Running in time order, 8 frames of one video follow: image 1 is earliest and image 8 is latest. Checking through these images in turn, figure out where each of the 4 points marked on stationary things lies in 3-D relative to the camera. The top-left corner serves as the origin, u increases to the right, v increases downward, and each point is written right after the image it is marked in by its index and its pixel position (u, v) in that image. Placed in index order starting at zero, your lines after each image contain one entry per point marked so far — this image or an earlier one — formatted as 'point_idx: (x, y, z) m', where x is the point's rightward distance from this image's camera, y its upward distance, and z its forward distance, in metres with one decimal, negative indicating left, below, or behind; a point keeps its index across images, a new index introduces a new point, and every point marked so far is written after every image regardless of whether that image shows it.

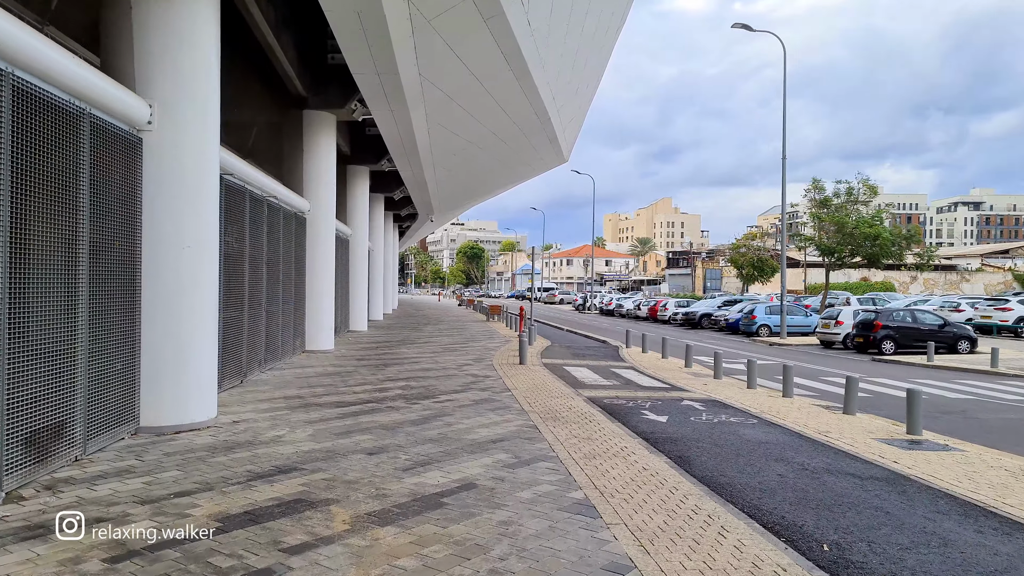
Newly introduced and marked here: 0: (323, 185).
0: (-4.2, +2.3, +16.0) m
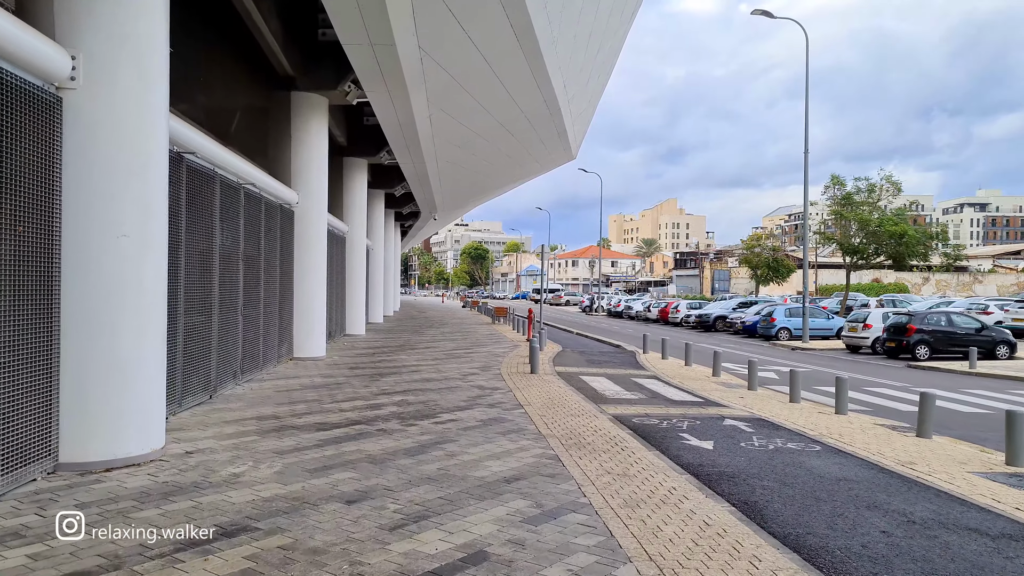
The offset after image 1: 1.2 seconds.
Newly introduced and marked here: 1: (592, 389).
0: (-4.0, +2.3, +14.6) m
1: (+1.3, -1.6, +11.5) m
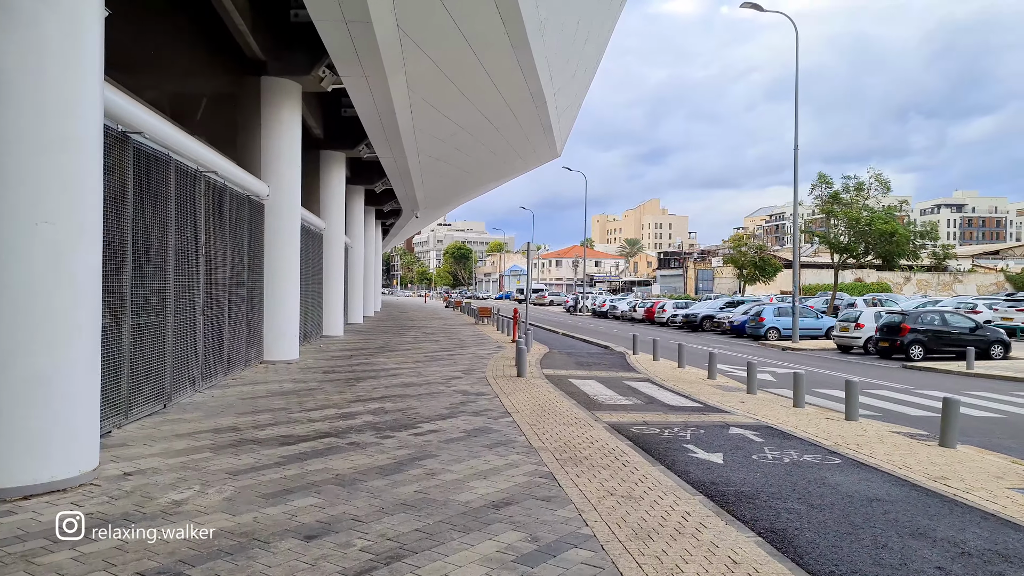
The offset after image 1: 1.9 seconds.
0: (-4.3, +2.3, +13.7) m
1: (+1.1, -1.6, +10.8) m
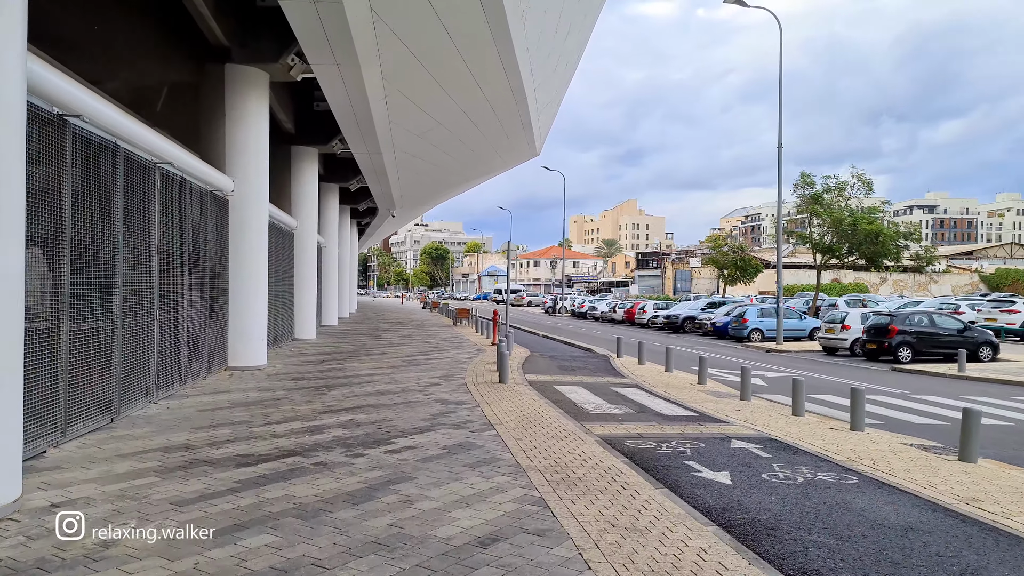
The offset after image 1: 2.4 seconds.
0: (-4.6, +2.3, +12.9) m
1: (+0.8, -1.6, +10.1) m
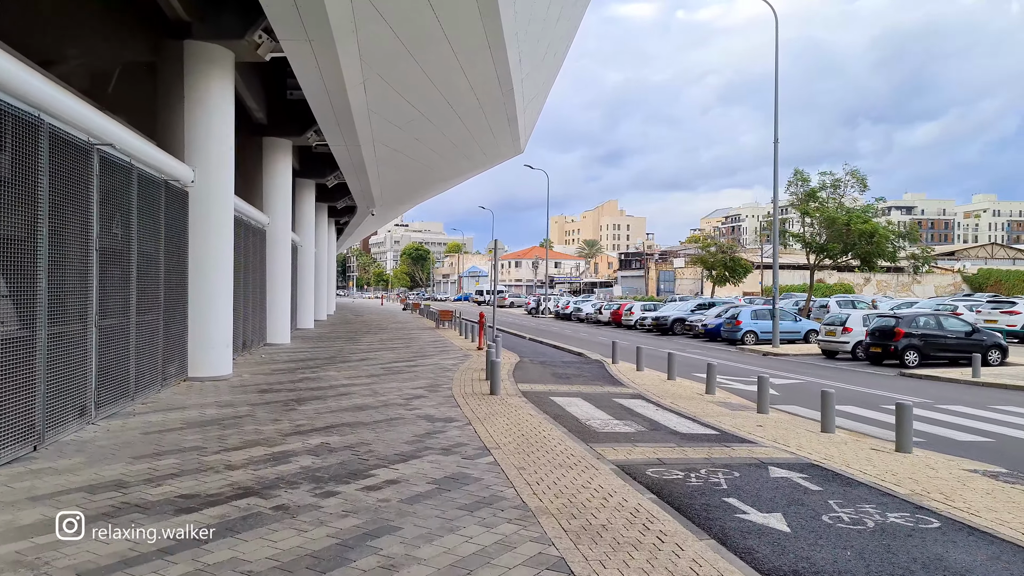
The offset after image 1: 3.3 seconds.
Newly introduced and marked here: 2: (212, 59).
0: (-4.7, +2.3, +11.6) m
1: (+0.7, -1.6, +9.0) m
2: (-4.7, +3.6, +11.5) m
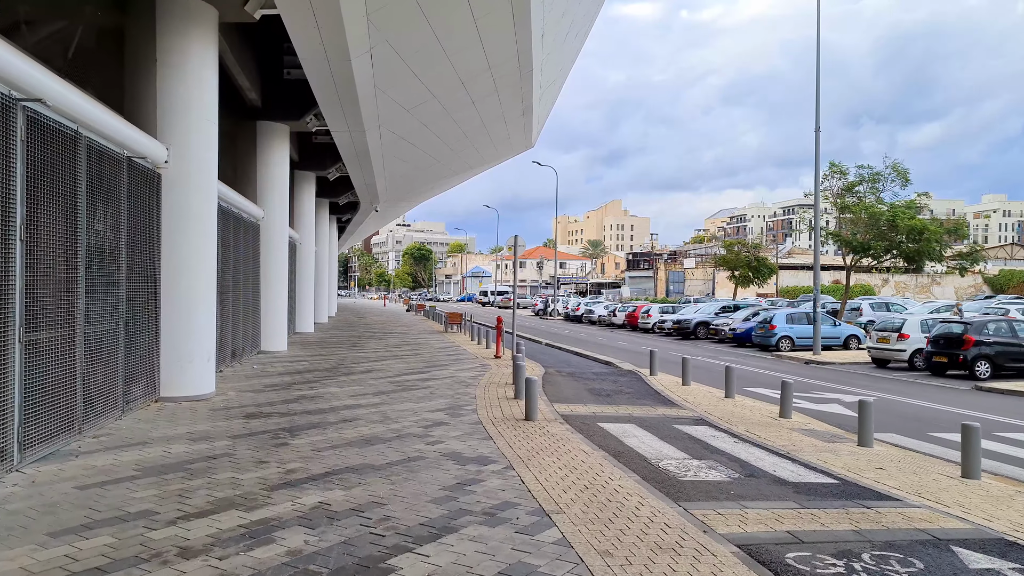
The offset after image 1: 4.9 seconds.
0: (-4.2, +2.2, +9.7) m
1: (+1.2, -1.6, +7.1) m
2: (-4.2, +3.6, +9.6) m
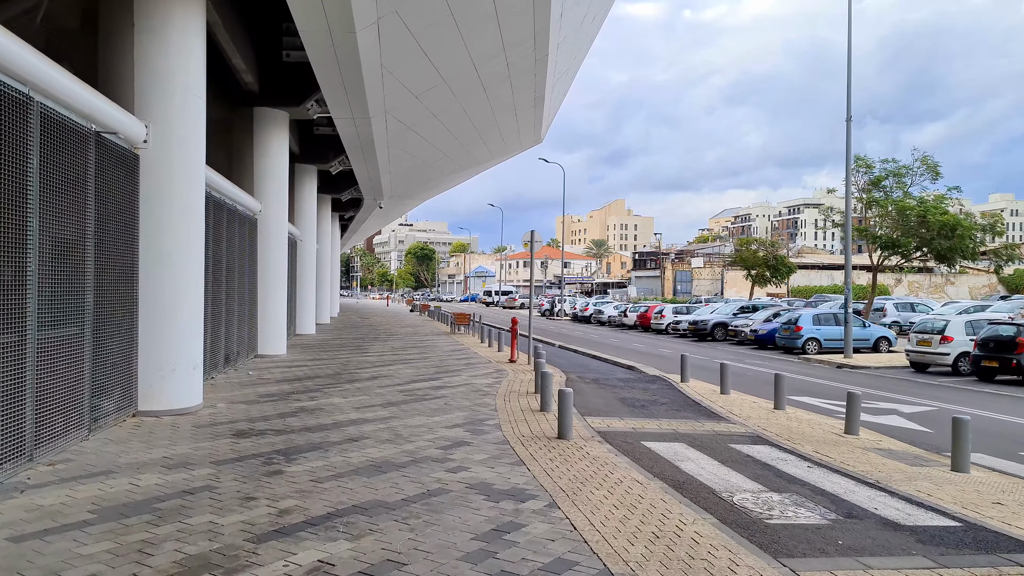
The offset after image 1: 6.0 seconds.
0: (-3.9, +2.3, +8.5) m
1: (+1.5, -1.6, +5.9) m
2: (-3.9, +3.6, +8.4) m
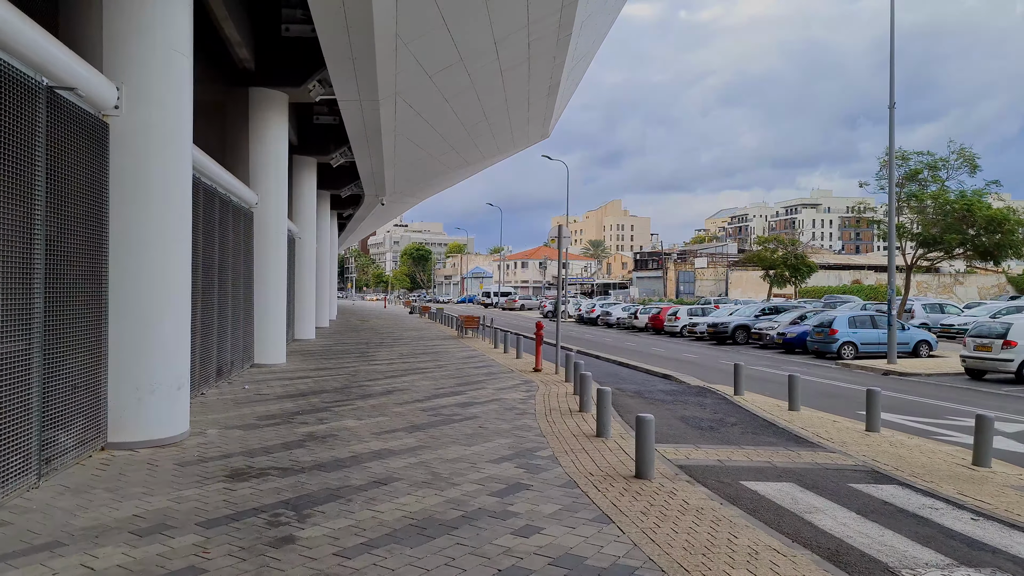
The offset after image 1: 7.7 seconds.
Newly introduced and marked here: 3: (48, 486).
0: (-3.4, +2.2, +6.9) m
1: (+2.1, -1.6, +4.3) m
2: (-3.4, +3.6, +6.8) m
3: (-3.5, -1.4, +5.8) m
